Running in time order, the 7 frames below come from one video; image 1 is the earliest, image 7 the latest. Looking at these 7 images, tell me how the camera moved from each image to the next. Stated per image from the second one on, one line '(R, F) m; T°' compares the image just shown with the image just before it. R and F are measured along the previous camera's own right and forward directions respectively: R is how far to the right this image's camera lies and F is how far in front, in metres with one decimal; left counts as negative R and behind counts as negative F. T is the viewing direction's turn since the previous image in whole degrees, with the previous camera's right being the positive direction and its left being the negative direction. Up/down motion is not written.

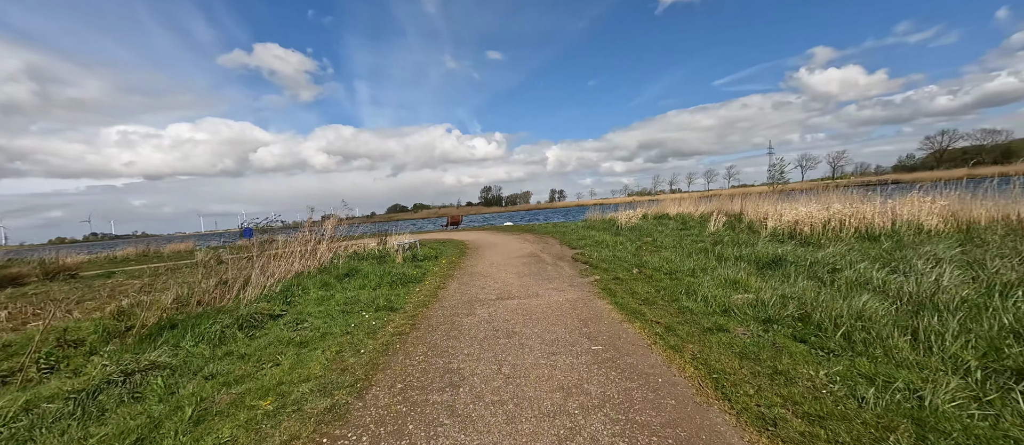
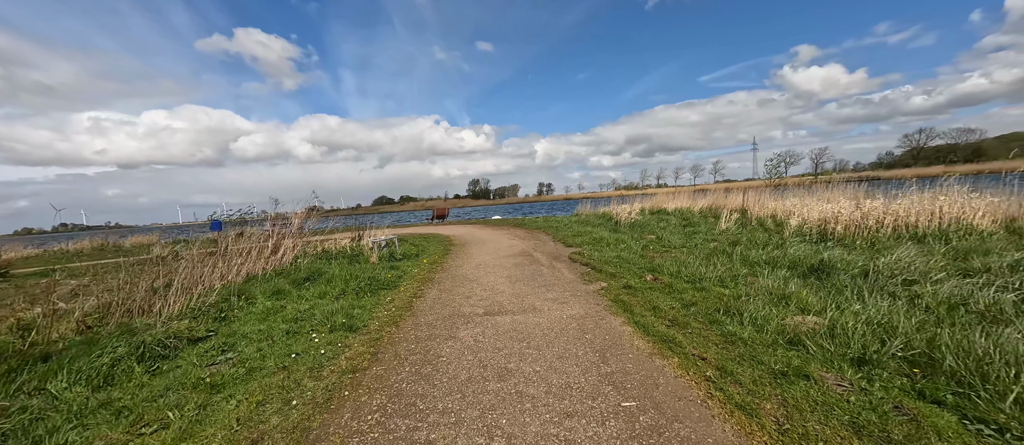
(-0.1, +1.4) m; +2°
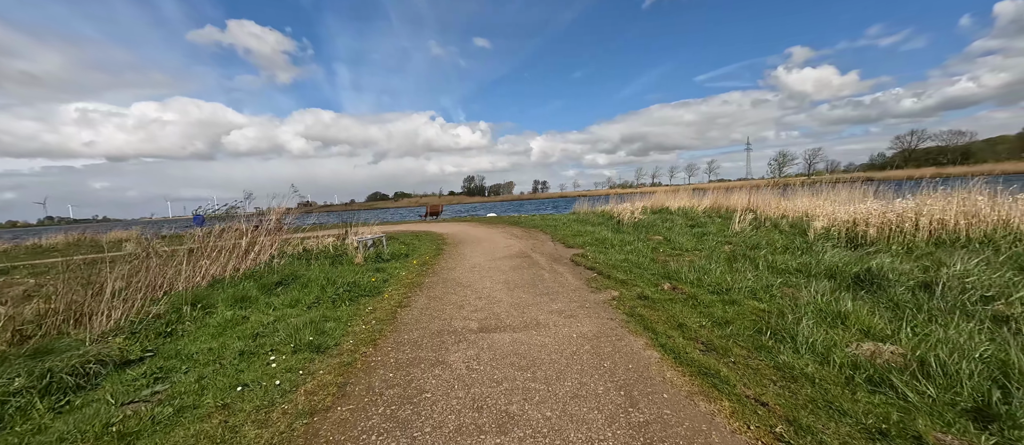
(-0.1, +0.9) m; +1°
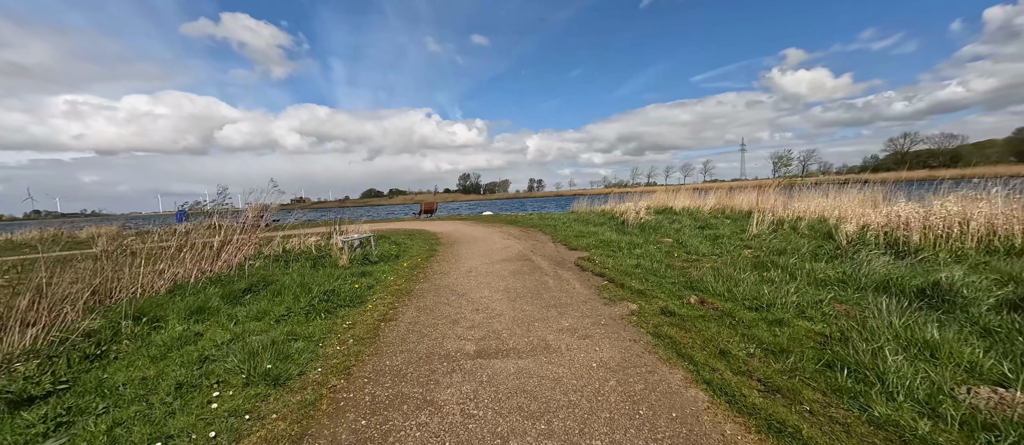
(-0.1, +0.8) m; +1°
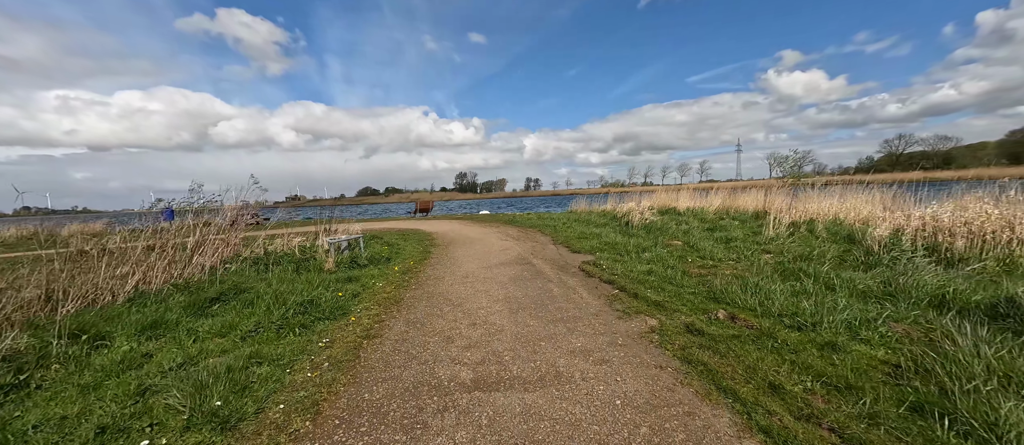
(-0.1, +0.7) m; +1°
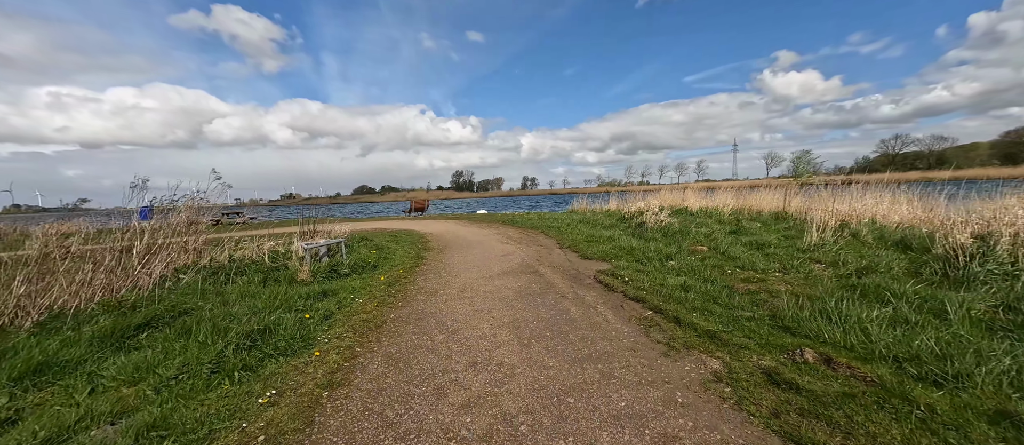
(-0.2, +1.2) m; 0°
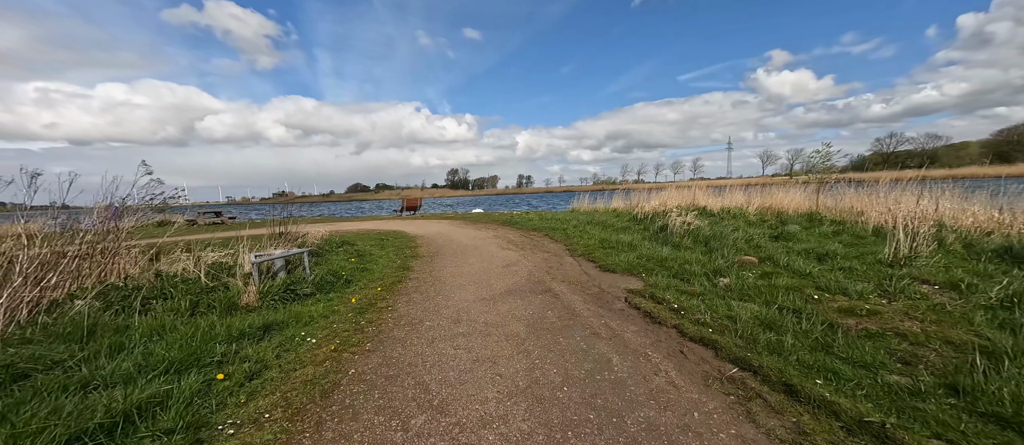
(-0.2, +1.7) m; +1°
